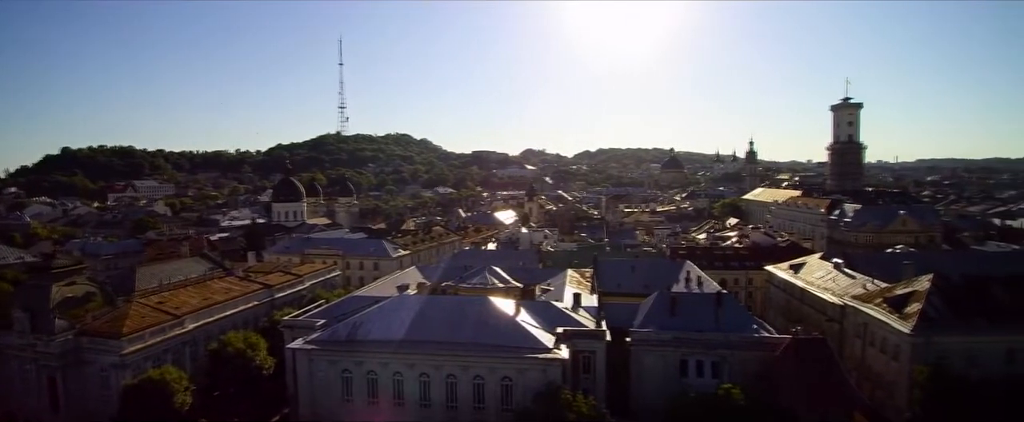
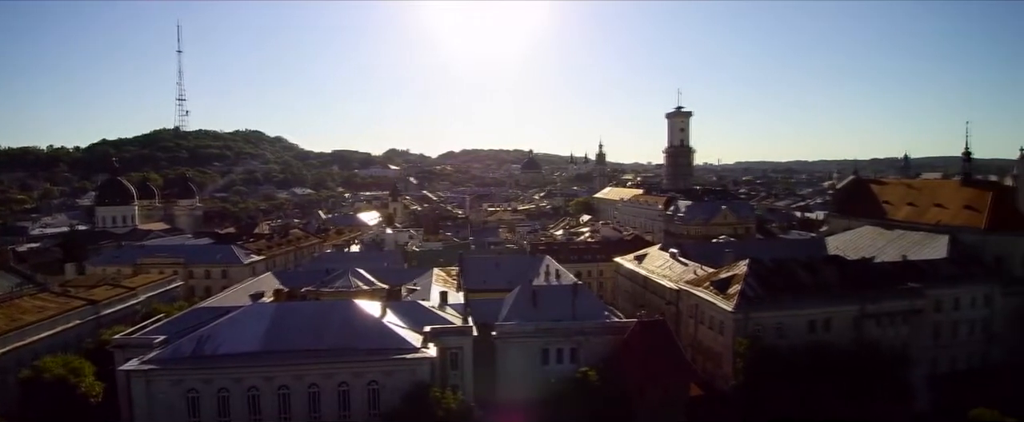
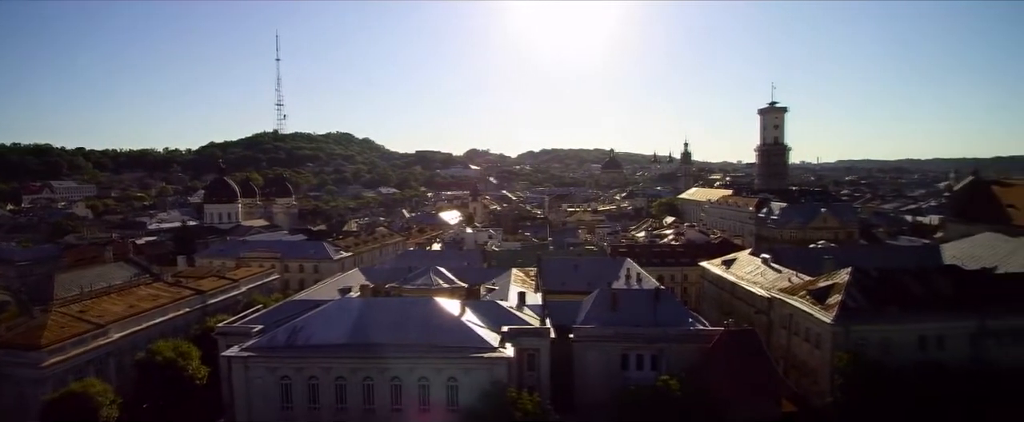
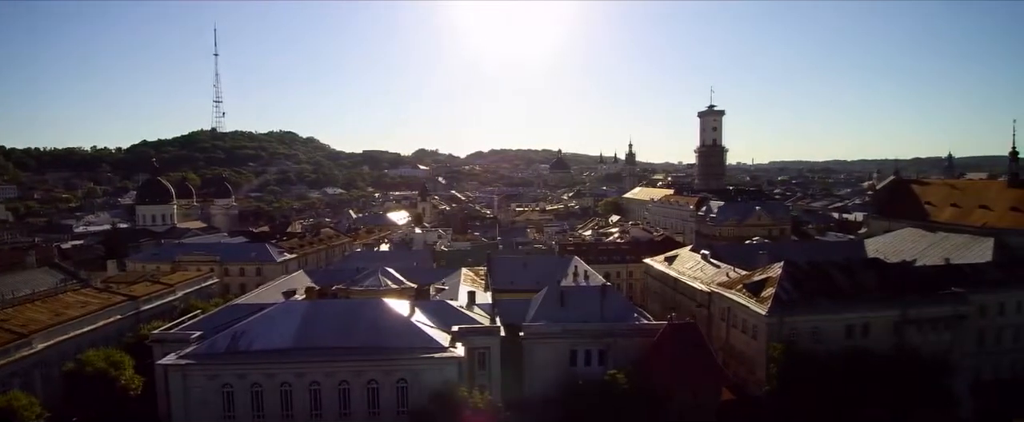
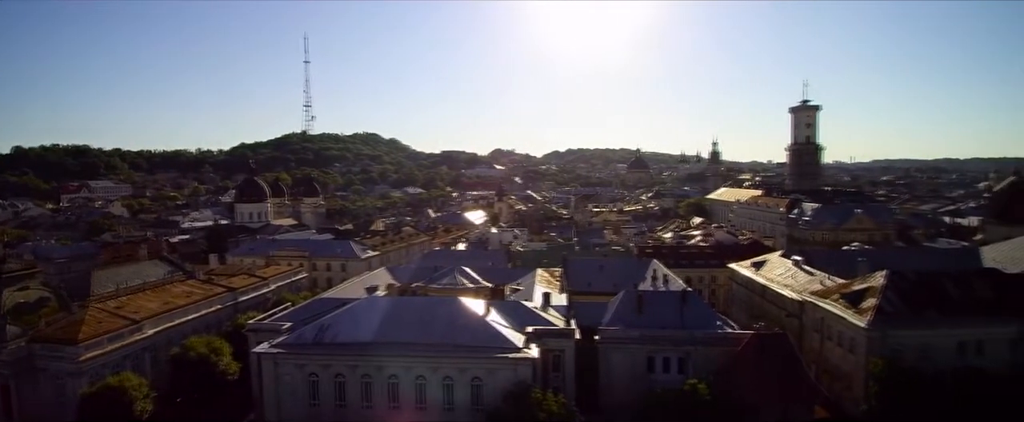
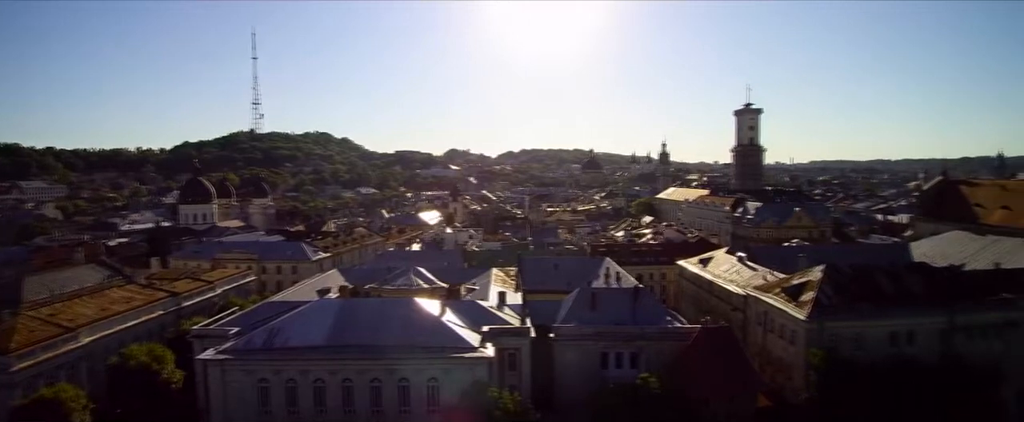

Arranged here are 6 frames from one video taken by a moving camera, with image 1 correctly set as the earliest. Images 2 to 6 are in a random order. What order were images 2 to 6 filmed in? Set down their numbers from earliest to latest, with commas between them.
5, 3, 6, 4, 2
